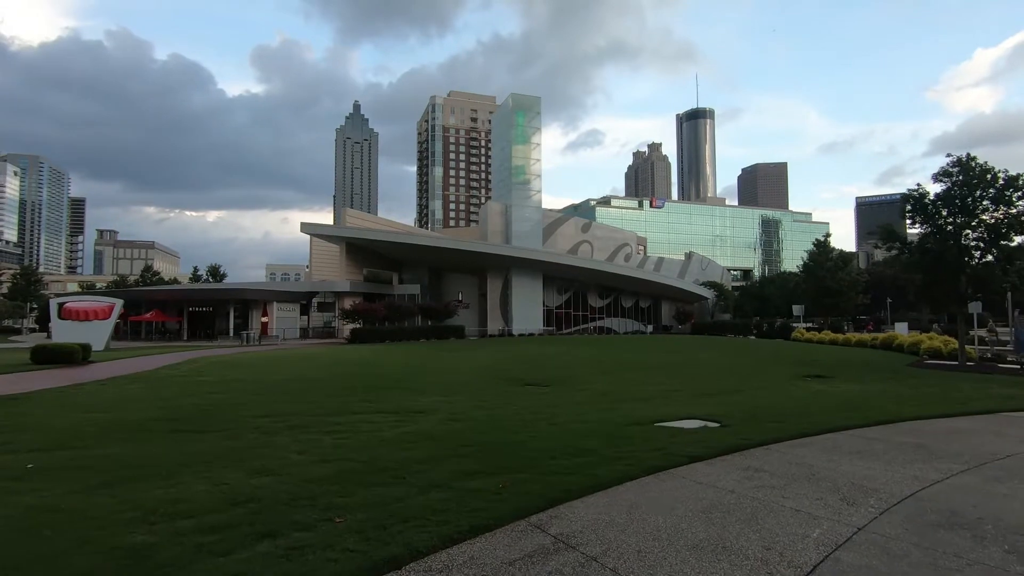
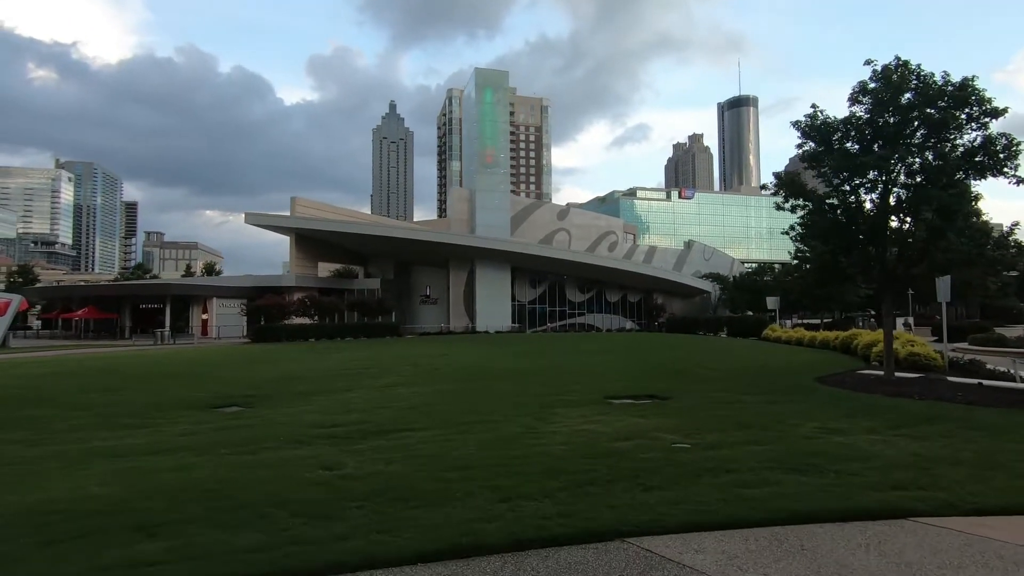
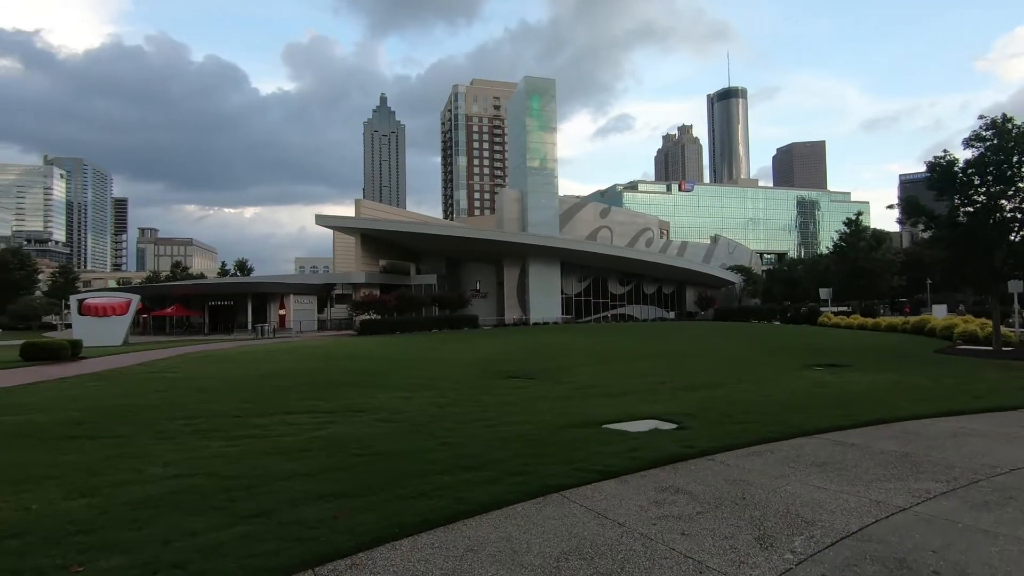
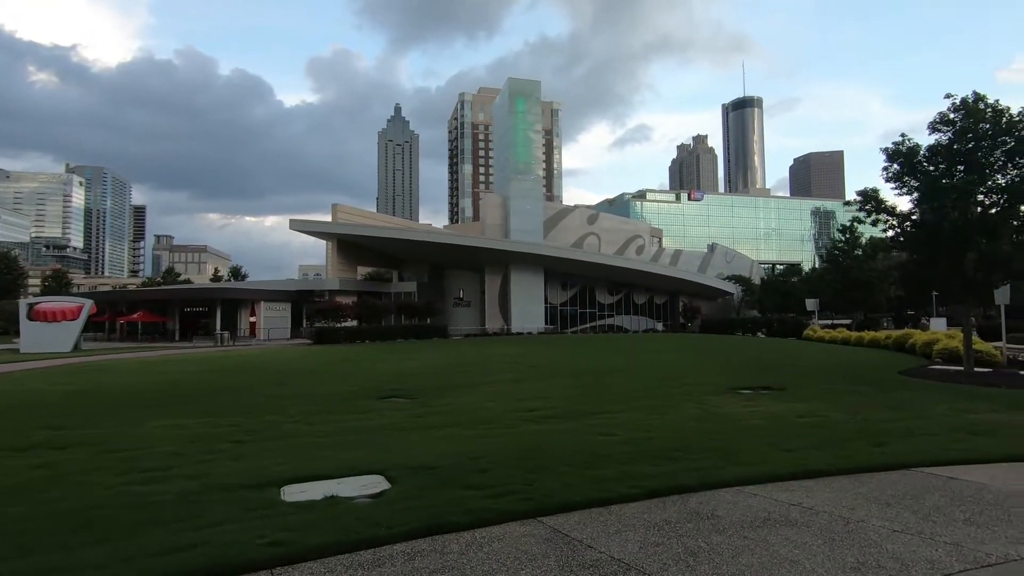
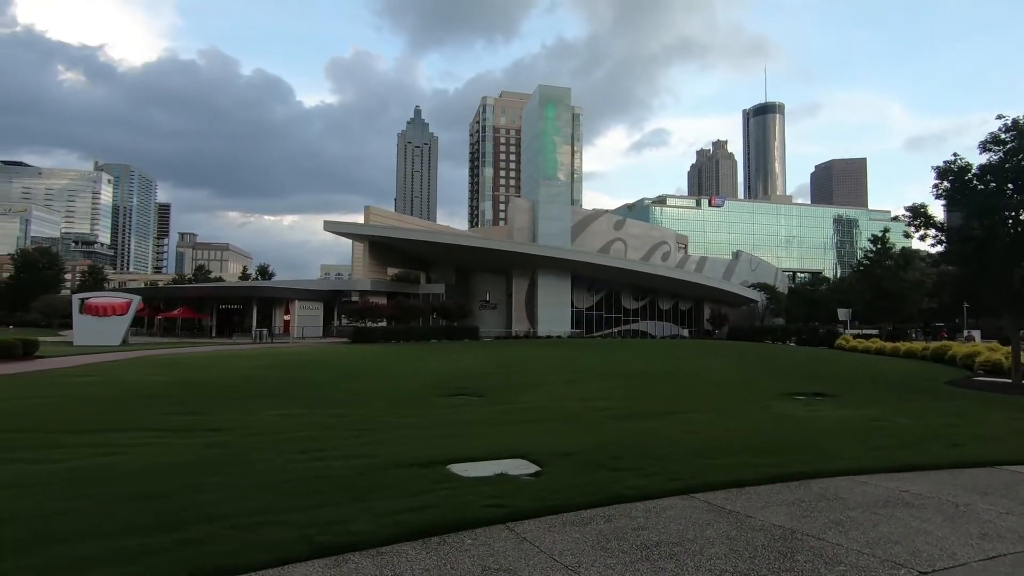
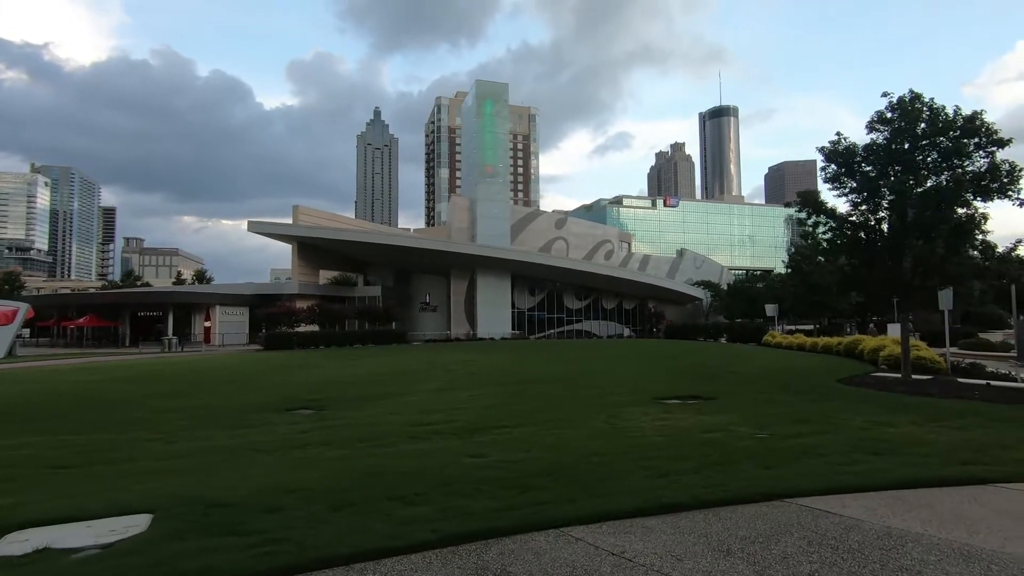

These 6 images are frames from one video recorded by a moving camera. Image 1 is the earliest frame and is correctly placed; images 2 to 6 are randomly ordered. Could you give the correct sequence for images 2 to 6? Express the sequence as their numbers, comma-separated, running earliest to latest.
3, 5, 4, 6, 2
